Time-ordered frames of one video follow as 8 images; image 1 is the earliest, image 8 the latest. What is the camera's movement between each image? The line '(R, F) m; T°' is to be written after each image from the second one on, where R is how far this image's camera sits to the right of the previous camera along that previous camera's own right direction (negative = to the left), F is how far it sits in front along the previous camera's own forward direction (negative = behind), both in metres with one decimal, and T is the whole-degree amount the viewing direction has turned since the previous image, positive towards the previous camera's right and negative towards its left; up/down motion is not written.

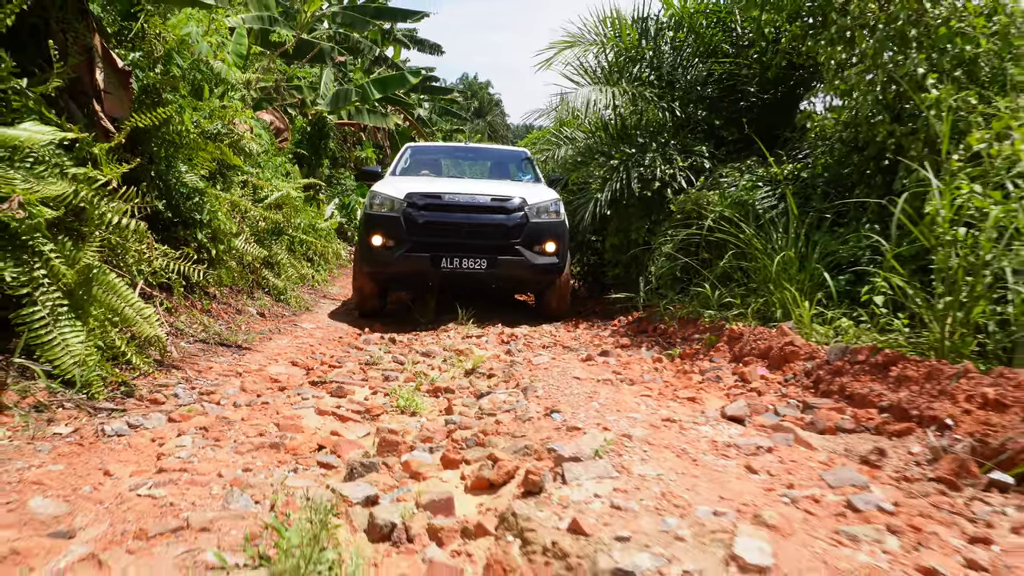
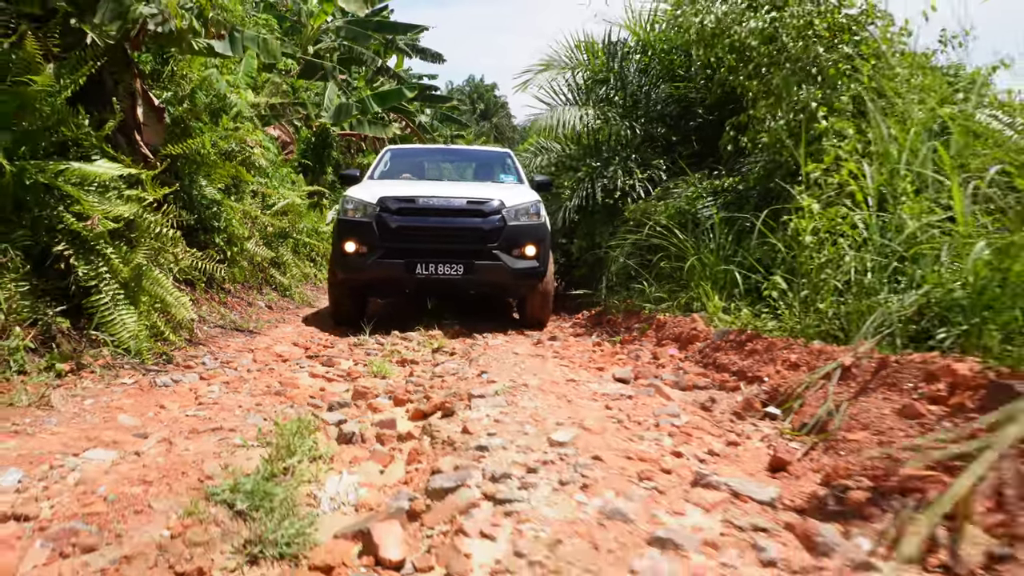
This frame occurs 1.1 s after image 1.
(+0.4, -1.0) m; -1°
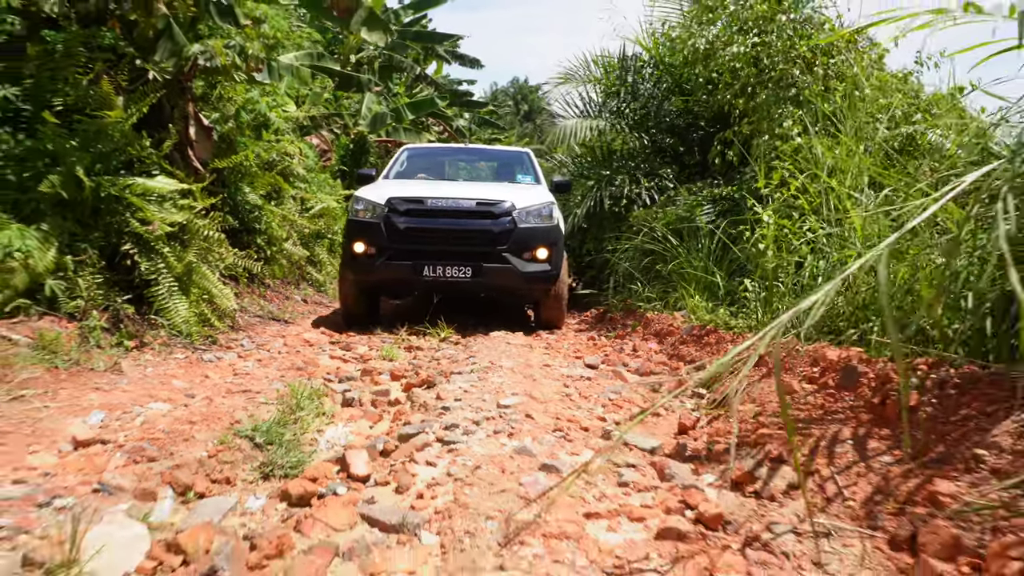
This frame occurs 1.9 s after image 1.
(+0.4, -0.7) m; -3°
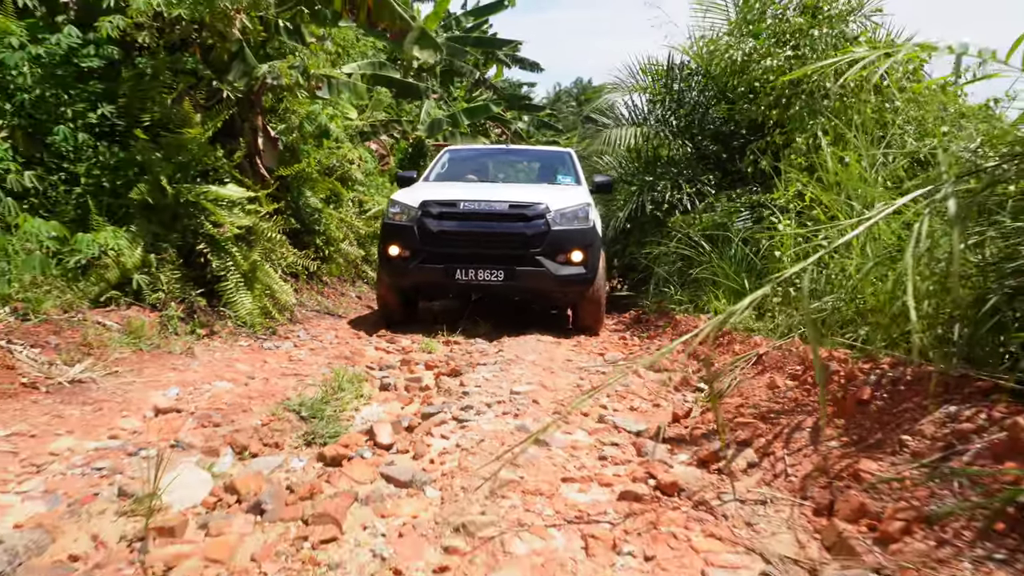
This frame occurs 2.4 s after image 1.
(+0.2, -0.4) m; -5°
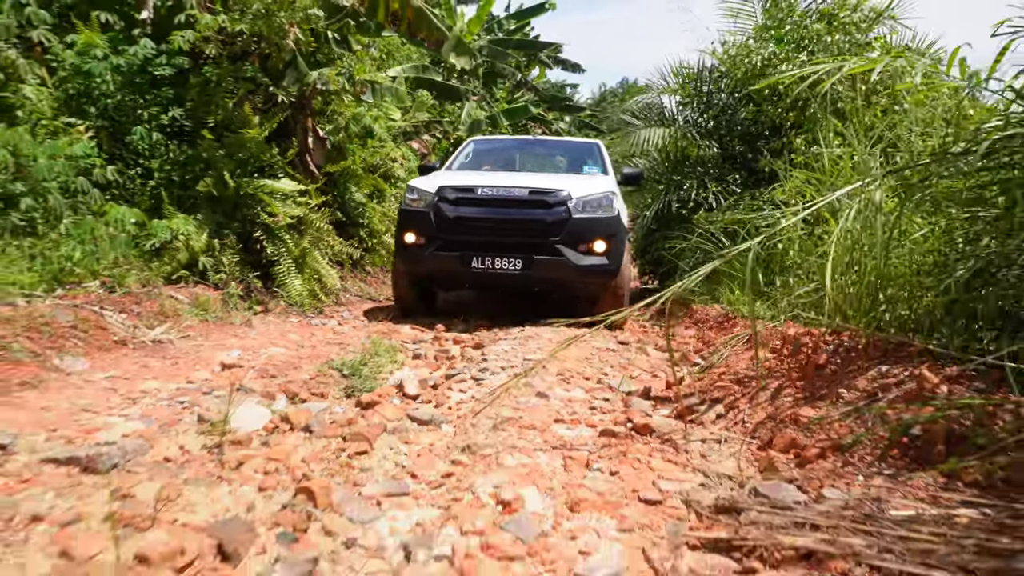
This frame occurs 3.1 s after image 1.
(+0.2, -0.5) m; -3°
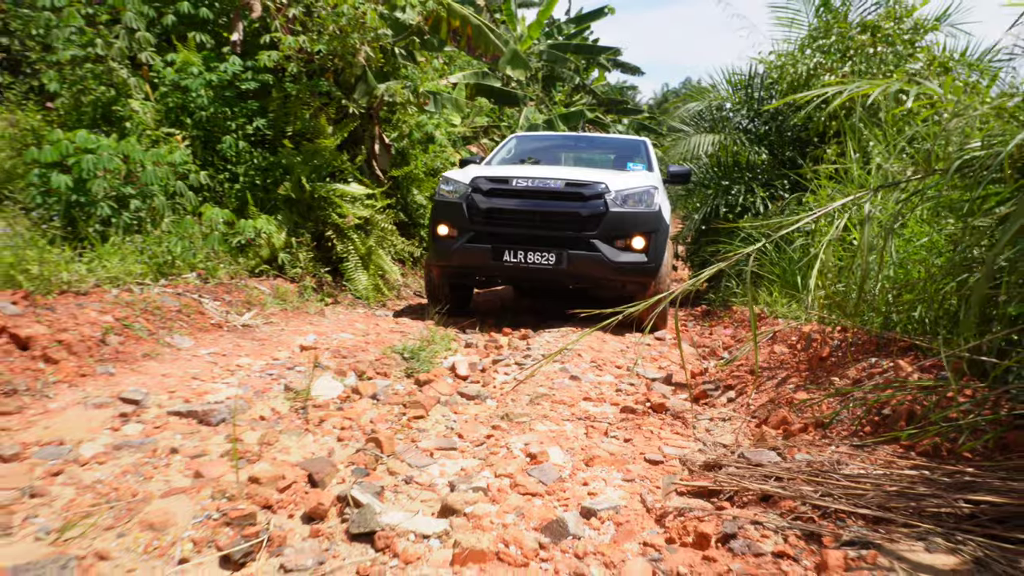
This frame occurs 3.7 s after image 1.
(+0.1, -0.5) m; -5°
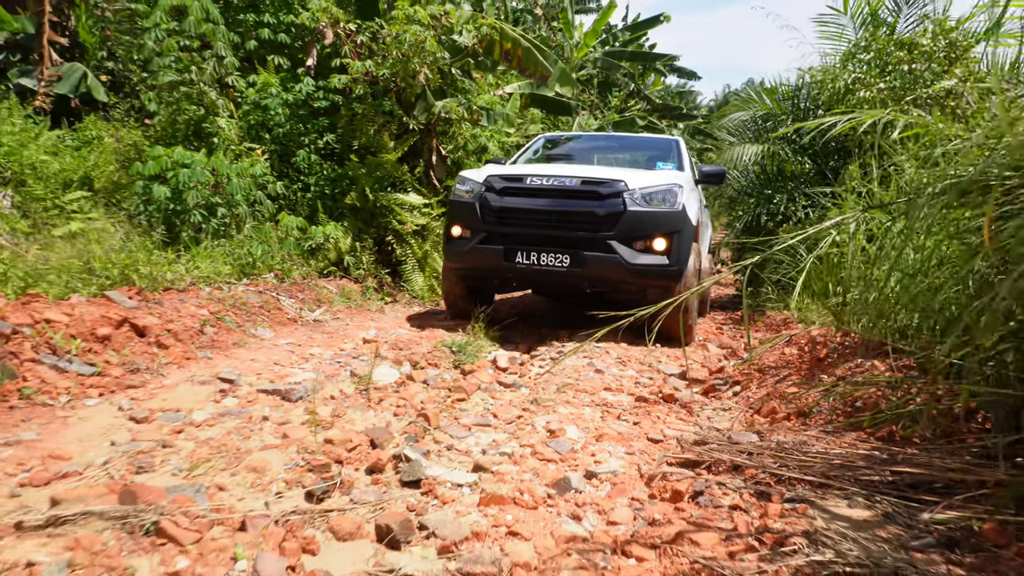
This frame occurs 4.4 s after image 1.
(+0.1, -0.6) m; -5°
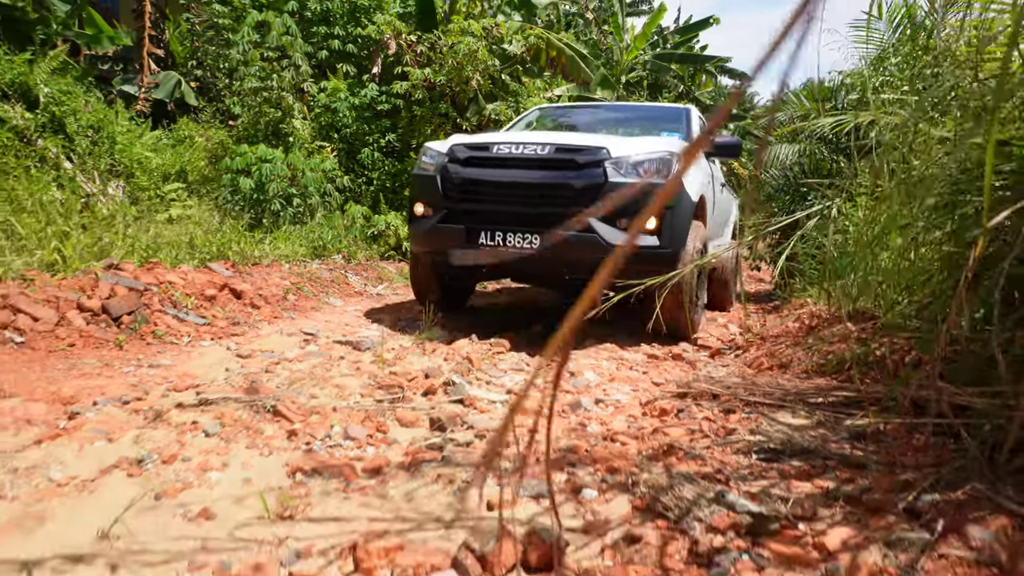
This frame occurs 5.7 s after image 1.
(+0.1, -0.7) m; -4°
